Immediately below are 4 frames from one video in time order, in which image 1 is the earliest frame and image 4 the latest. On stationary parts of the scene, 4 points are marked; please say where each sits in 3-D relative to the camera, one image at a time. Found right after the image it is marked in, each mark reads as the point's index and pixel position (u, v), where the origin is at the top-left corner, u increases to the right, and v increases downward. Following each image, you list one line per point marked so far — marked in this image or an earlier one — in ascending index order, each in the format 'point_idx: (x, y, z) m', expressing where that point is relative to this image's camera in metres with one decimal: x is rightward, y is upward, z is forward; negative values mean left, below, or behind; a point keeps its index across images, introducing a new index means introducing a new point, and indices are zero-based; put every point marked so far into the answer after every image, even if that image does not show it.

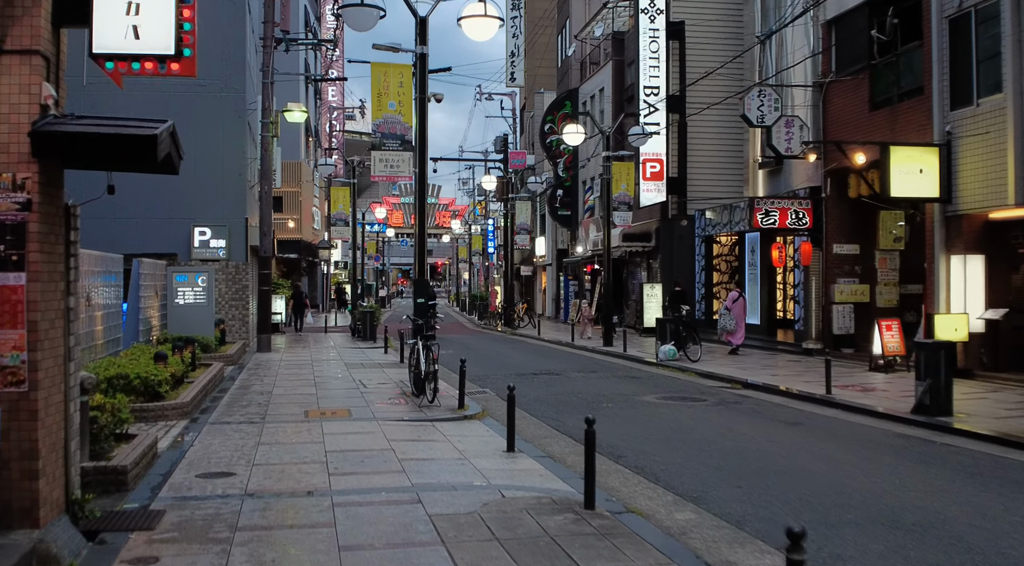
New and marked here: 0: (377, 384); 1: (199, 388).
0: (-2.4, -1.8, +15.6) m
1: (-4.6, -1.6, +13.1) m
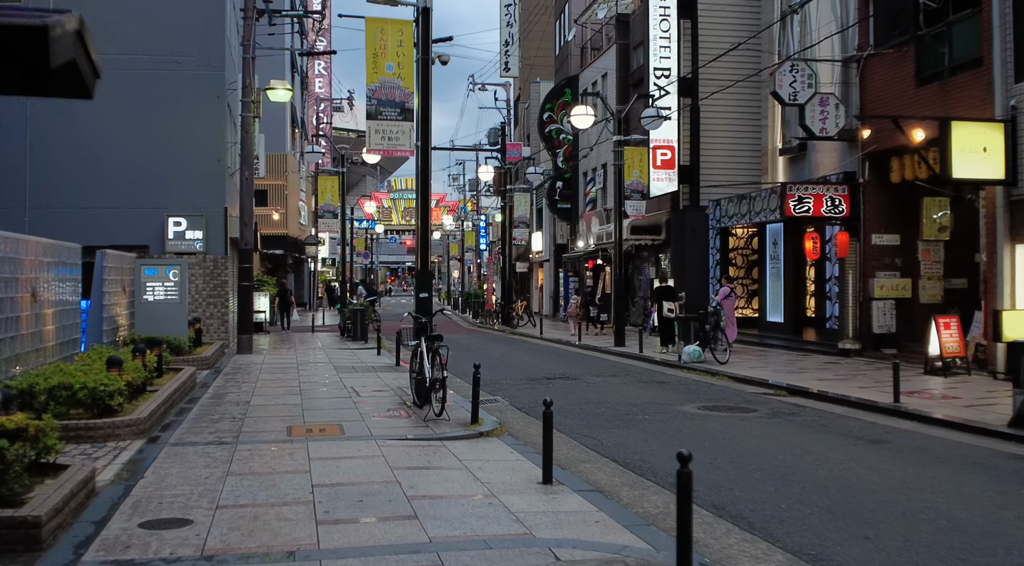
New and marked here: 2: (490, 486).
0: (-2.1, -1.7, +13.5) m
1: (-4.3, -1.4, +11.0) m
2: (-0.2, -1.7, +7.4) m
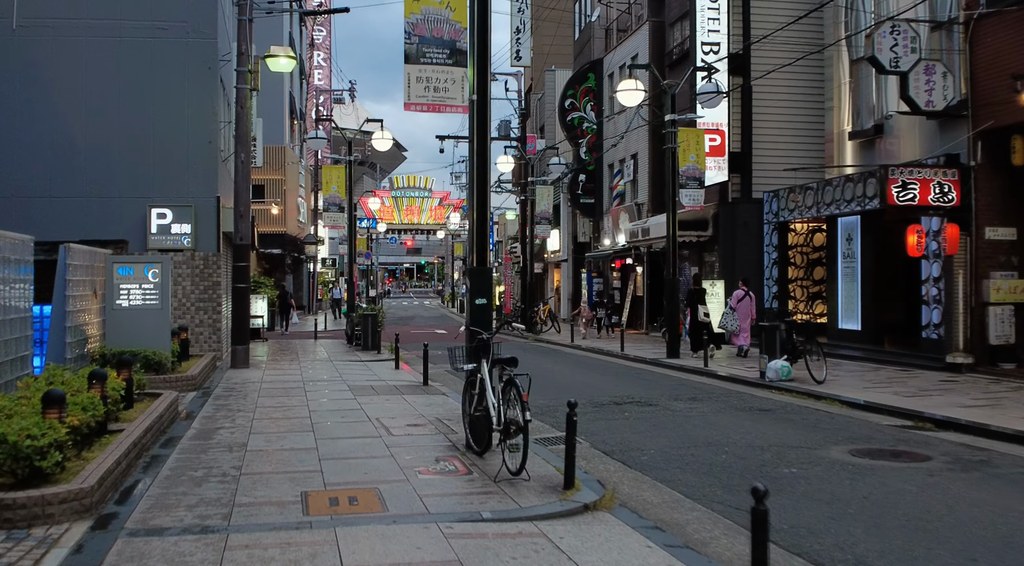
0: (-1.2, -1.7, +10.4) m
1: (-3.4, -1.5, +7.8) m
2: (+0.7, -1.7, +4.2) m
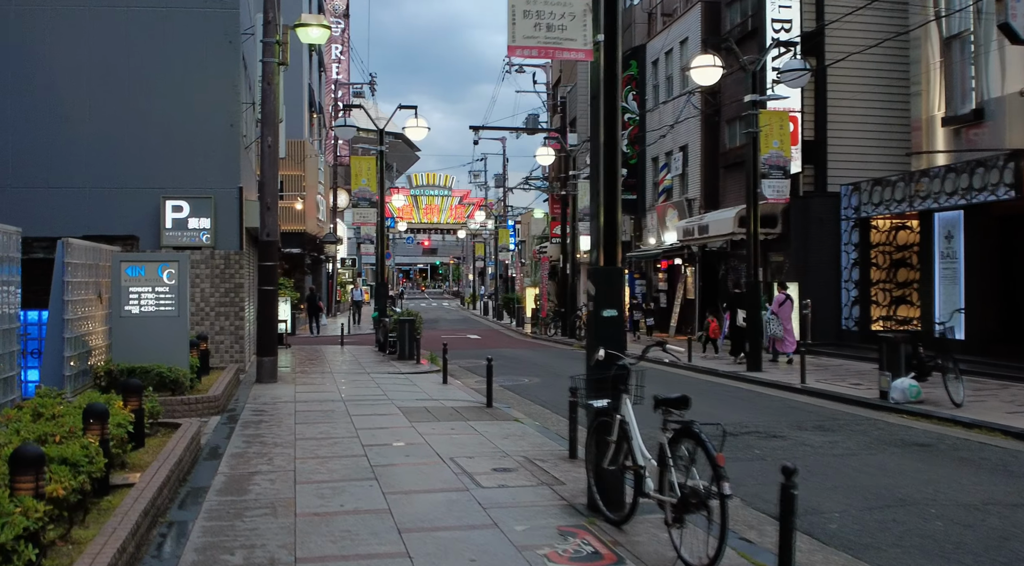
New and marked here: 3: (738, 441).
0: (-0.1, -1.7, +8.0) m
1: (-2.4, -1.5, +5.5) m
2: (+1.7, -1.7, +1.9) m
3: (+2.6, -1.8, +10.1) m
